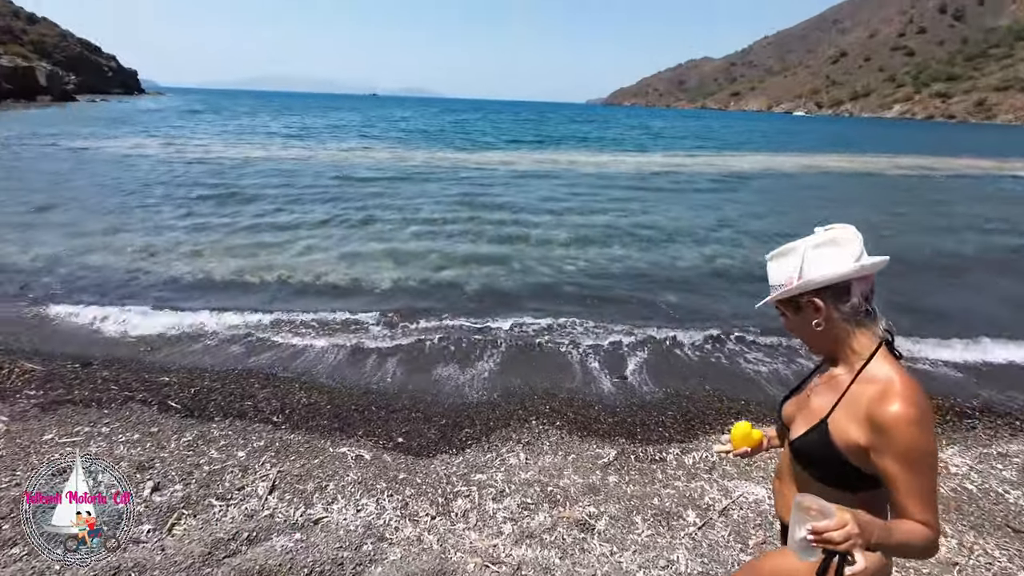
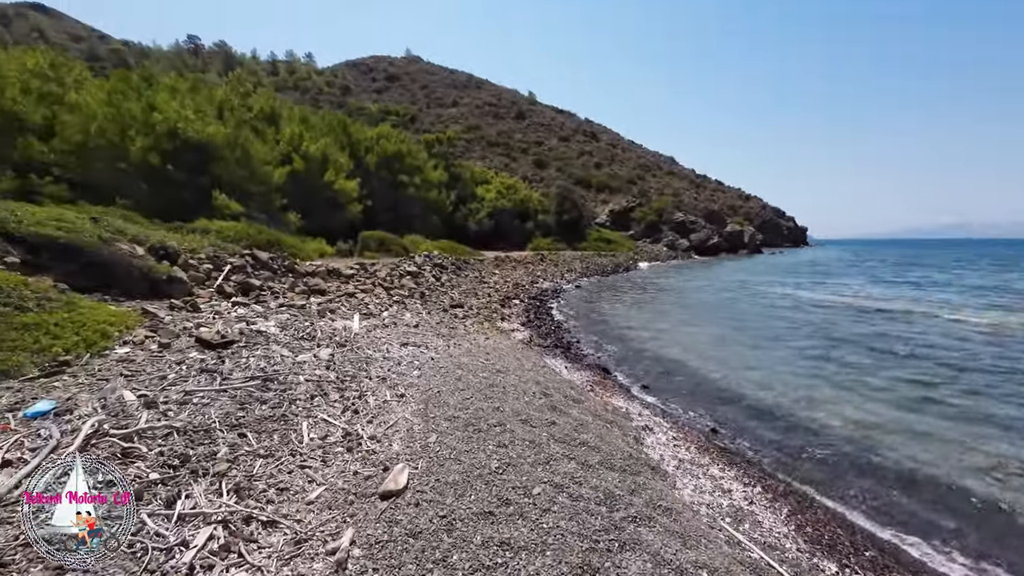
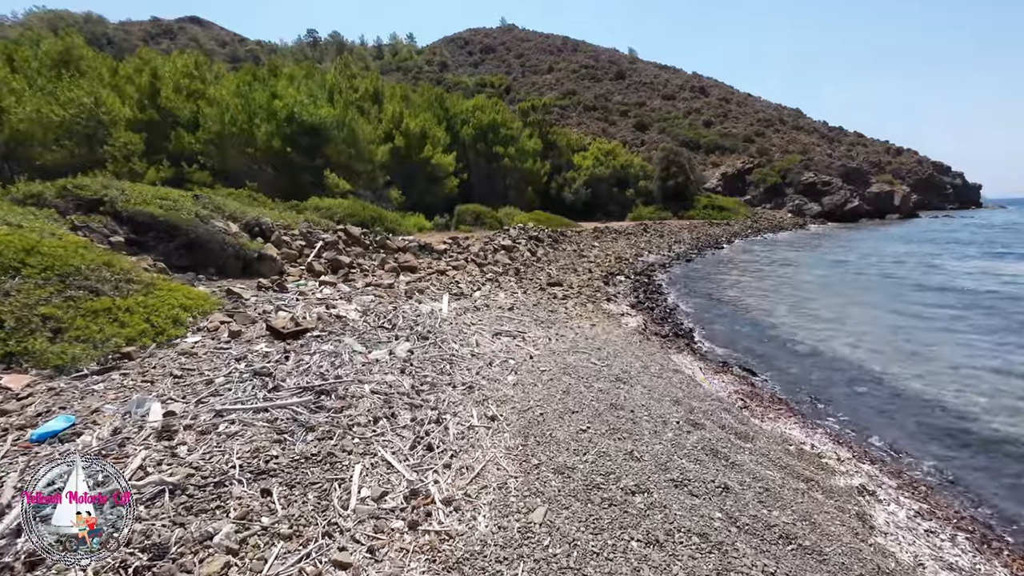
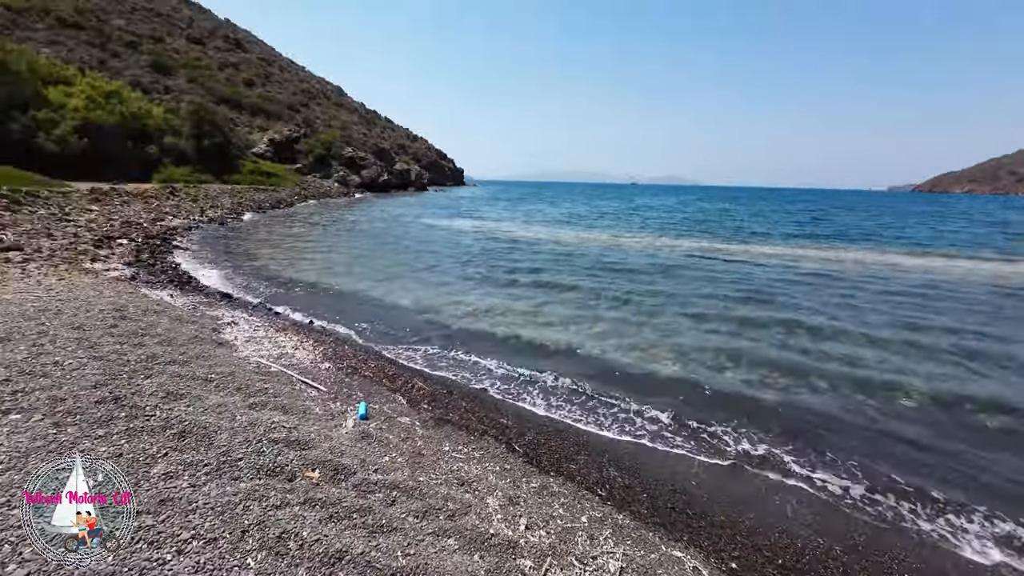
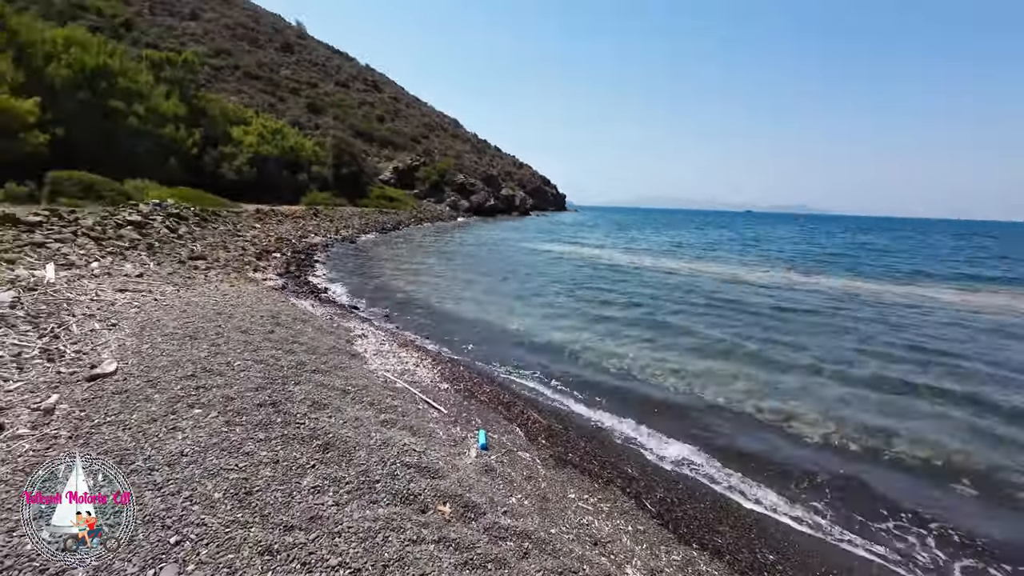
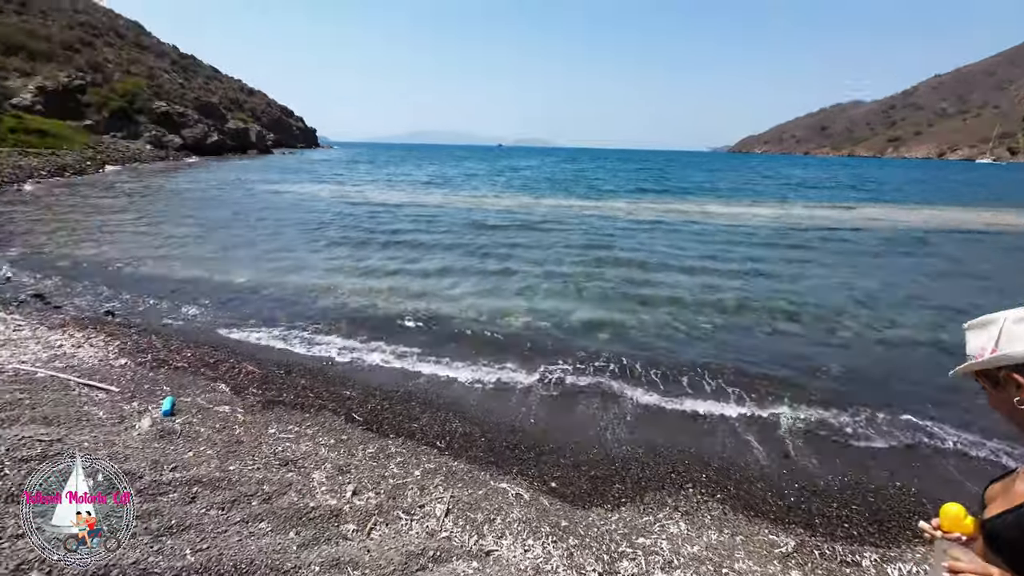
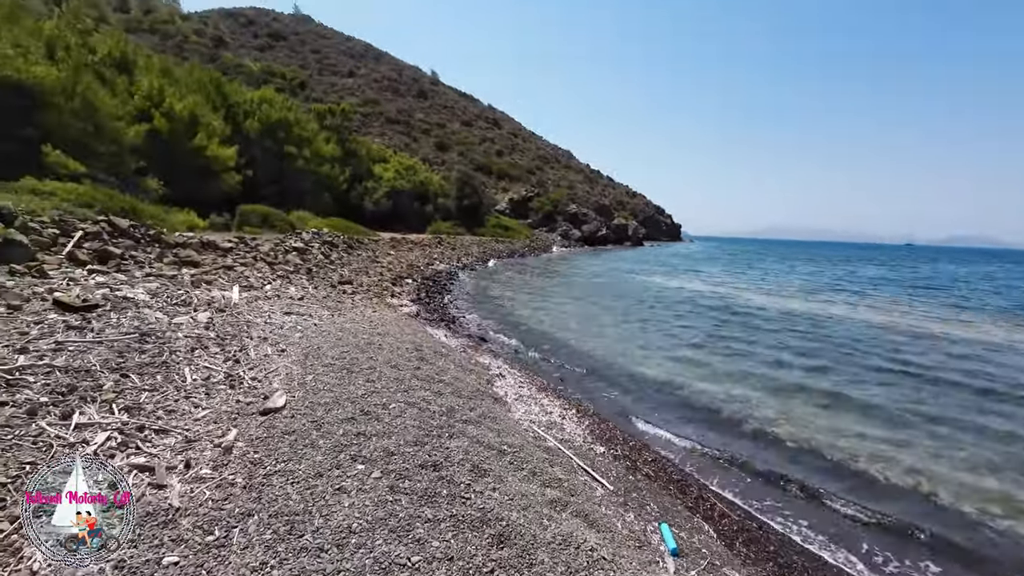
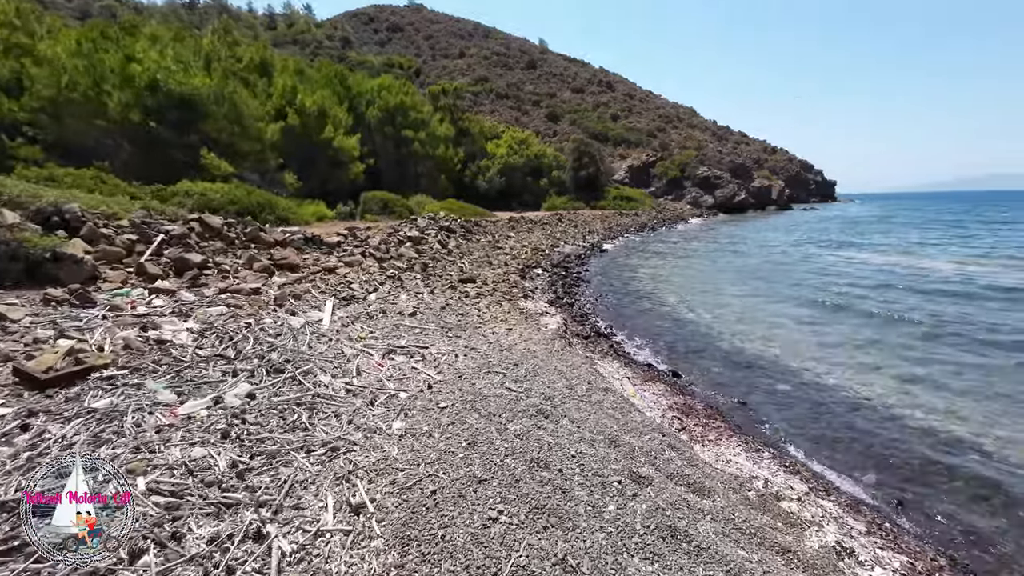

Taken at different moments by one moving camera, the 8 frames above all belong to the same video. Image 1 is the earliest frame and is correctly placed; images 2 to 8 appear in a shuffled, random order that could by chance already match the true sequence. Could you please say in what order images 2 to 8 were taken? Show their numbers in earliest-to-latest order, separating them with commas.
6, 4, 5, 7, 2, 3, 8
